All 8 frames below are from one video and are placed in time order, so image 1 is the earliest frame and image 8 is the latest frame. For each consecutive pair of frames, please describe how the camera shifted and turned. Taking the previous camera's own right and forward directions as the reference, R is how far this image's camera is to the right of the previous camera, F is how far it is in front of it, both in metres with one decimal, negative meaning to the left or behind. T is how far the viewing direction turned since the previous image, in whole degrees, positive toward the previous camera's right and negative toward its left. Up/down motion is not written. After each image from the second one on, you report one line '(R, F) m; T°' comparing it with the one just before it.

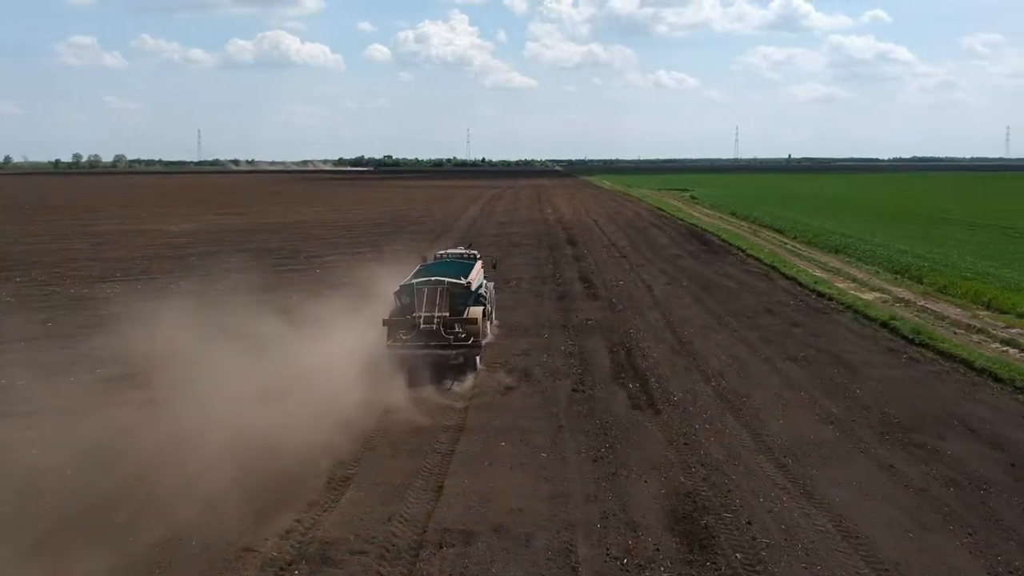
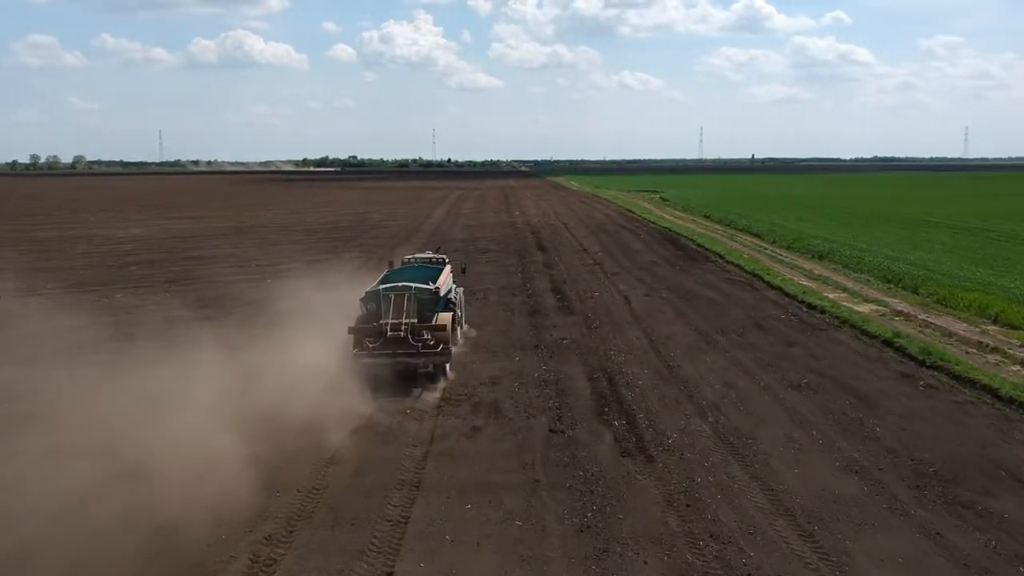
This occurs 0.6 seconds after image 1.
(0.0, +1.9) m; +2°
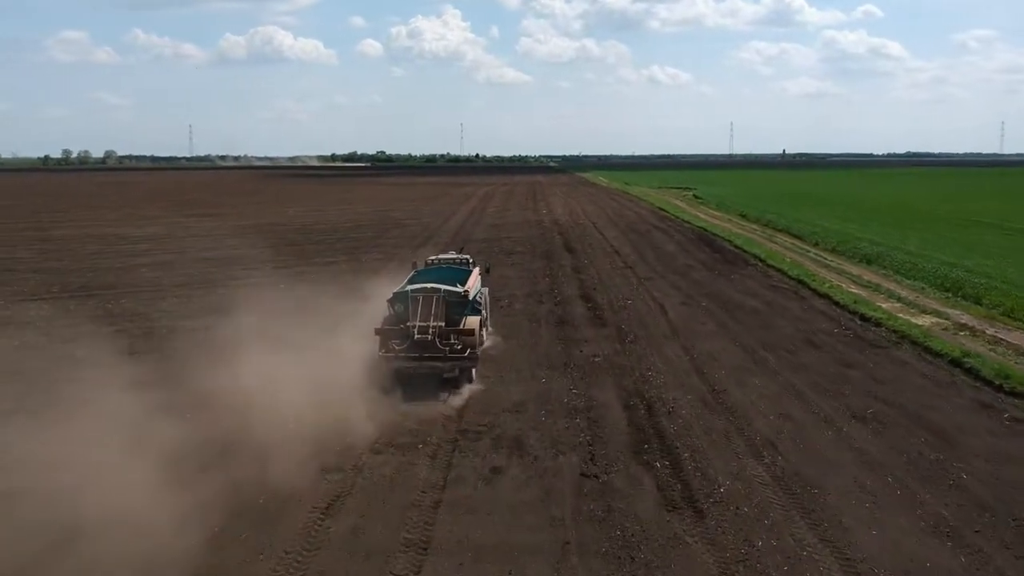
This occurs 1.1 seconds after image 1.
(0.0, +1.5) m; -2°
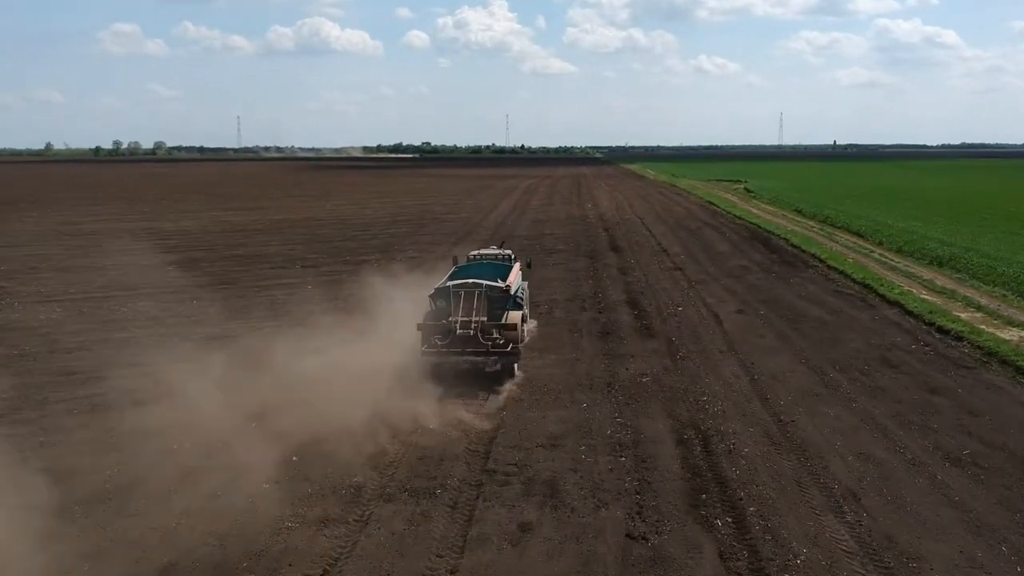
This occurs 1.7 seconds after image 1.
(+0.1, +1.6) m; -3°
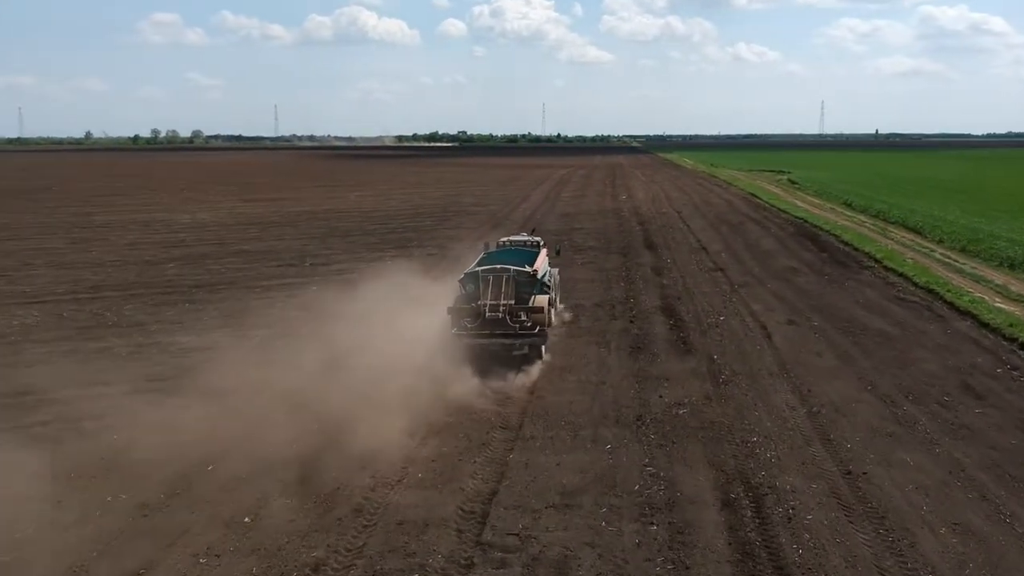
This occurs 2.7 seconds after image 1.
(+0.3, +2.1) m; -2°
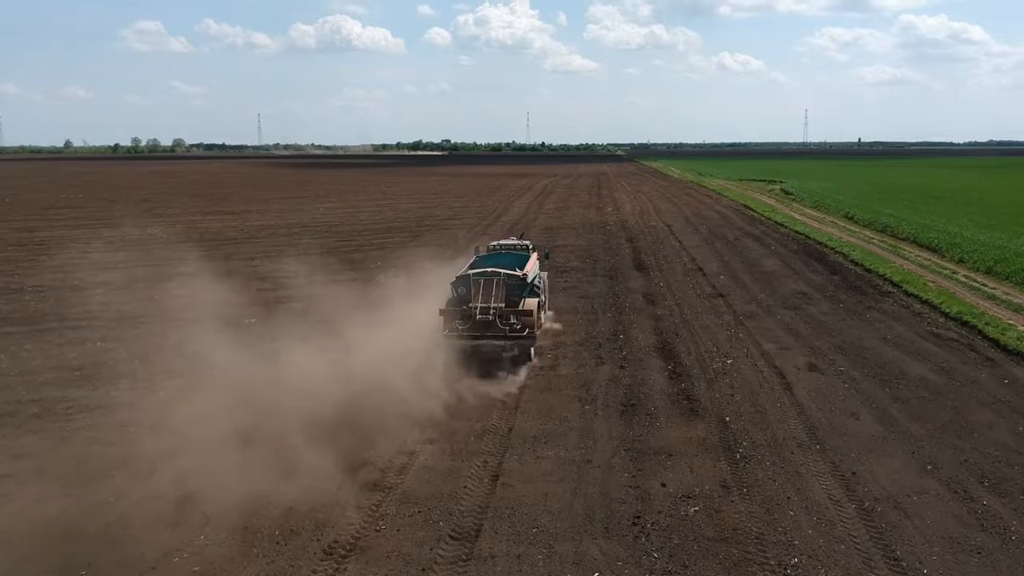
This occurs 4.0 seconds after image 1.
(+0.3, +2.9) m; +1°
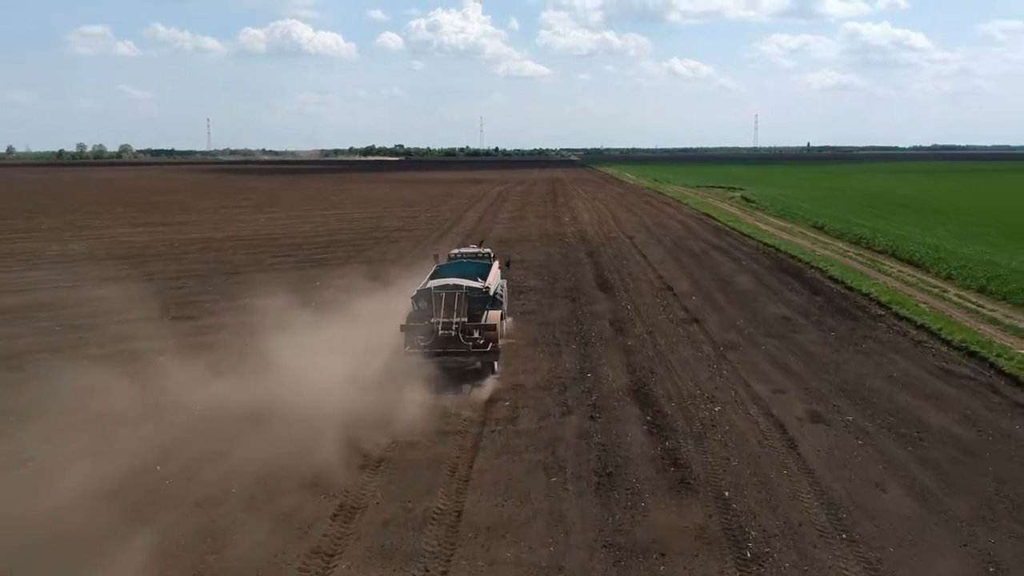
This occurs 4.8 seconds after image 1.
(+0.1, +2.3) m; +3°
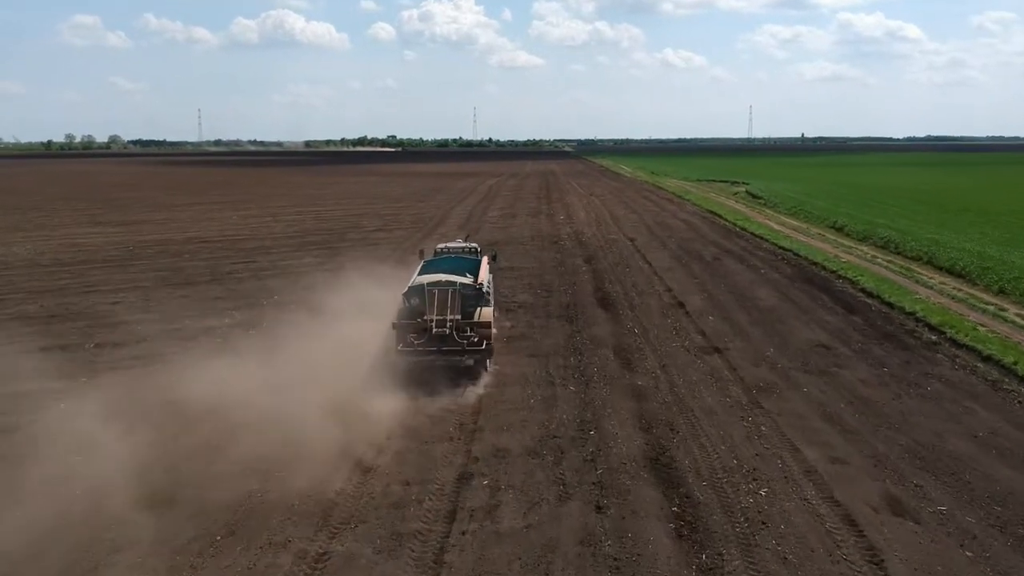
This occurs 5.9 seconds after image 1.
(+0.1, +3.1) m; 0°
